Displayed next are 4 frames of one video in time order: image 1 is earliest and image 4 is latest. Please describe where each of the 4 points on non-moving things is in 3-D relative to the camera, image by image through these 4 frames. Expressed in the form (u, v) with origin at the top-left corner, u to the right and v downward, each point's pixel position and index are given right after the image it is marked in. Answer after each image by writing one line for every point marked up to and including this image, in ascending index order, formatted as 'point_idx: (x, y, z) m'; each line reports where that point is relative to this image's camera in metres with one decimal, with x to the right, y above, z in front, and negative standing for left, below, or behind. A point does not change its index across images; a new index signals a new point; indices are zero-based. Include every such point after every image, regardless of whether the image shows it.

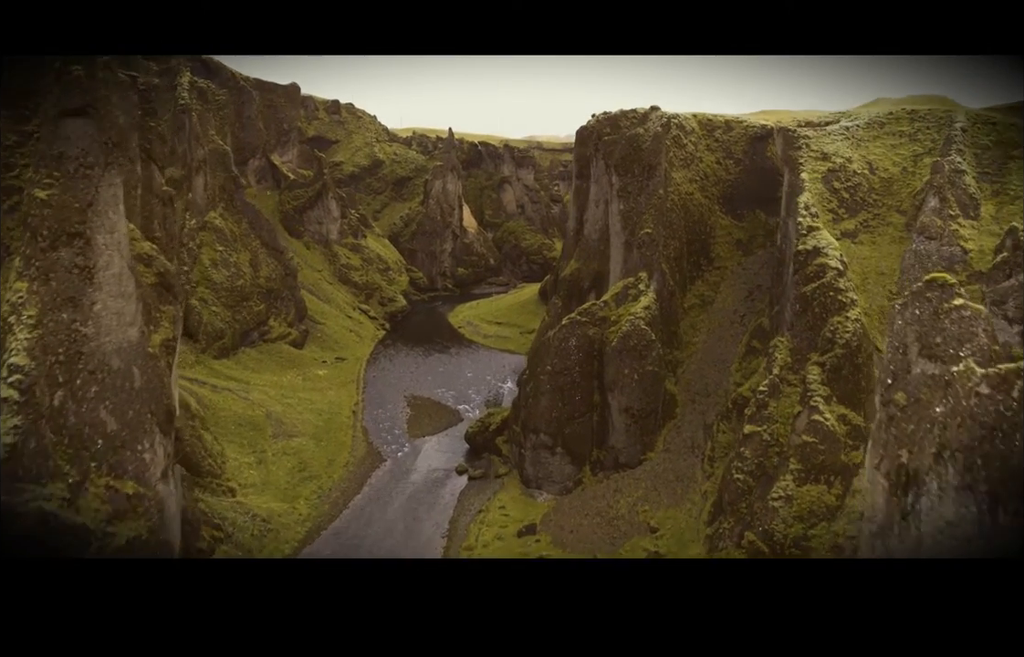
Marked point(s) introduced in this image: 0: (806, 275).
0: (+8.8, +1.5, +18.5) m
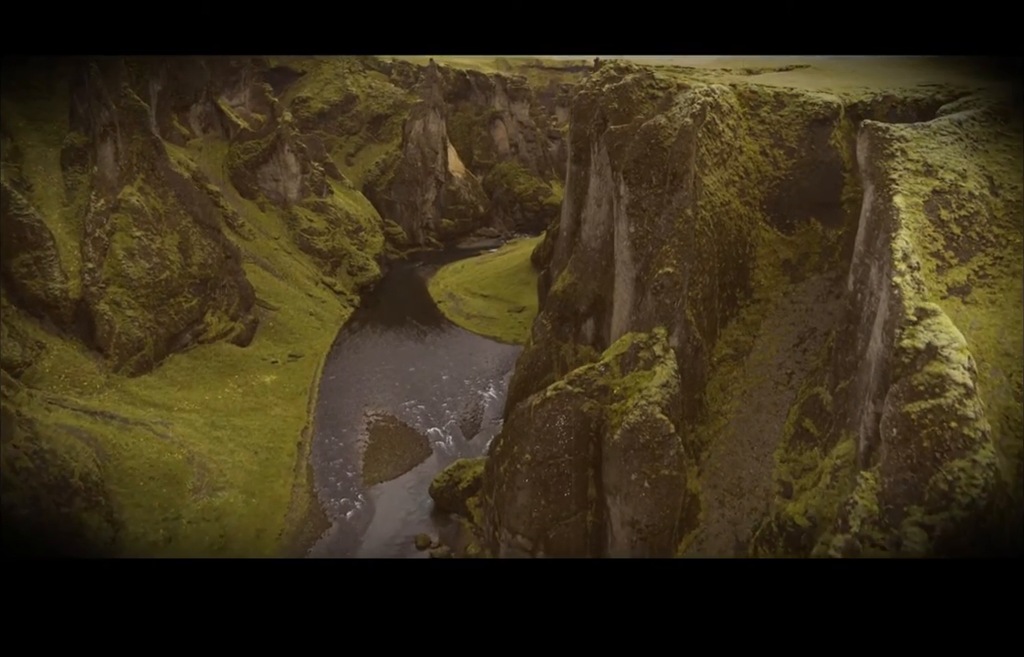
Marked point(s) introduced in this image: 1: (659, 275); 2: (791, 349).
0: (+8.0, -1.1, +12.4) m
1: (+4.1, +1.5, +17.0) m
2: (+8.3, -0.6, +18.3) m
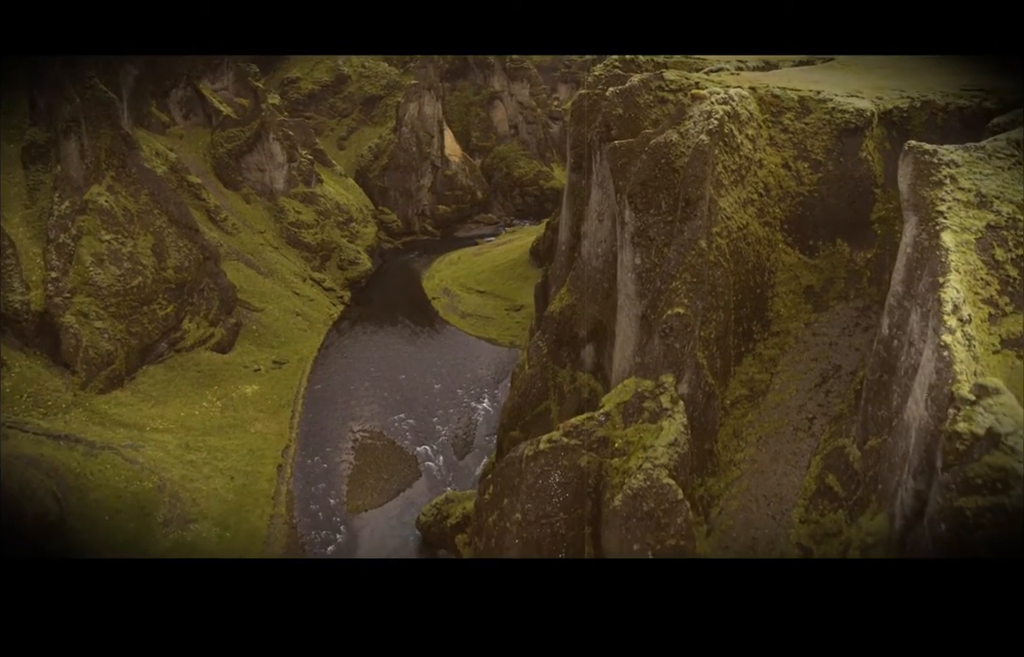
0: (+7.7, -2.4, +10.6) m
1: (+3.8, +0.4, +15.1) m
2: (+8.0, -1.7, +16.4) m
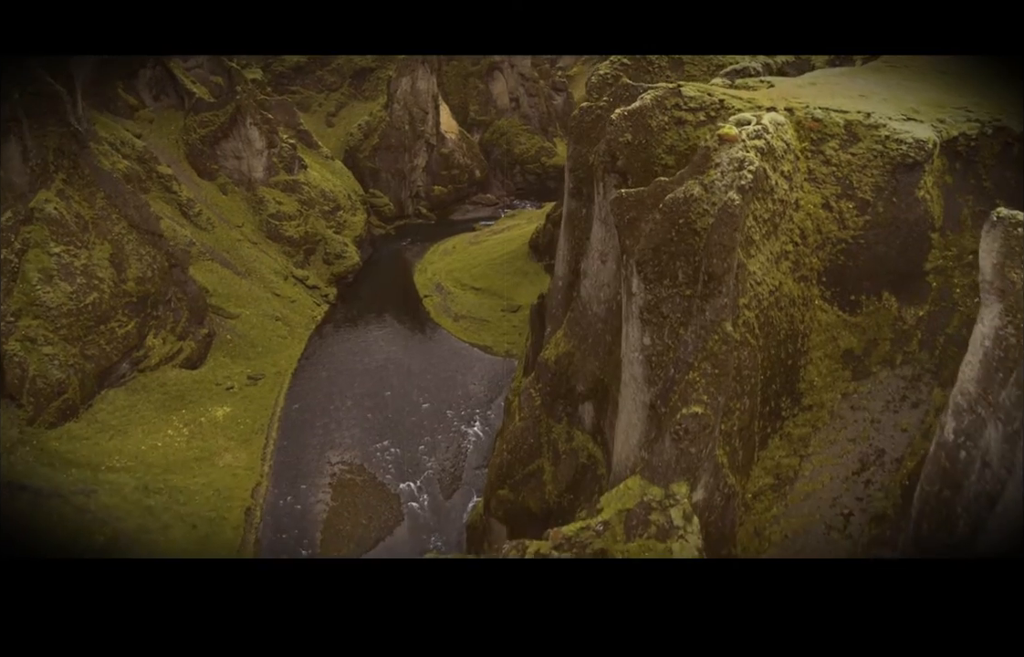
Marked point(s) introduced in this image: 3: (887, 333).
0: (+7.3, -4.6, +8.1) m
1: (+3.4, -1.5, +12.4) m
2: (+7.6, -3.5, +13.9) m
3: (+8.9, -0.3, +14.6) m
